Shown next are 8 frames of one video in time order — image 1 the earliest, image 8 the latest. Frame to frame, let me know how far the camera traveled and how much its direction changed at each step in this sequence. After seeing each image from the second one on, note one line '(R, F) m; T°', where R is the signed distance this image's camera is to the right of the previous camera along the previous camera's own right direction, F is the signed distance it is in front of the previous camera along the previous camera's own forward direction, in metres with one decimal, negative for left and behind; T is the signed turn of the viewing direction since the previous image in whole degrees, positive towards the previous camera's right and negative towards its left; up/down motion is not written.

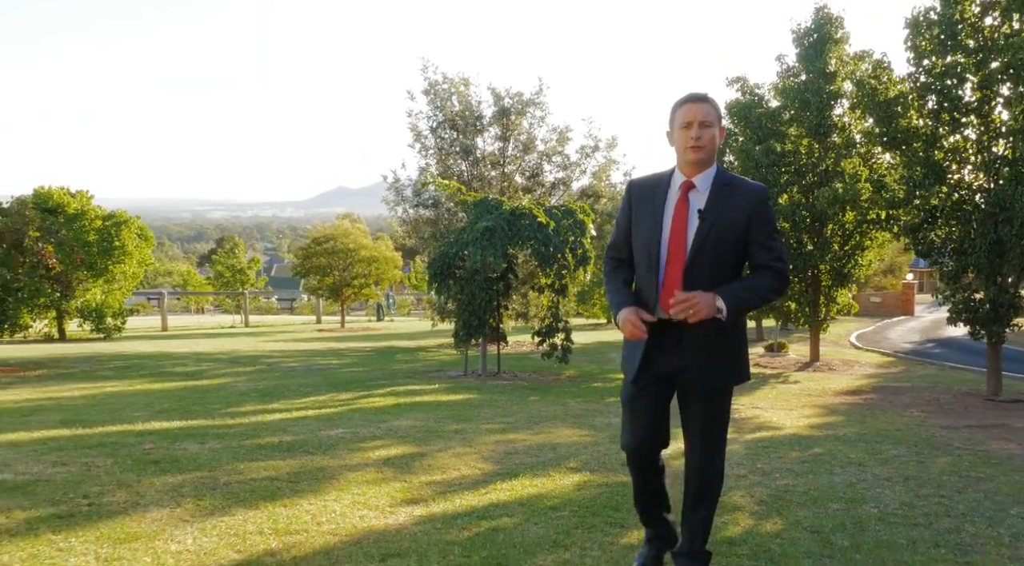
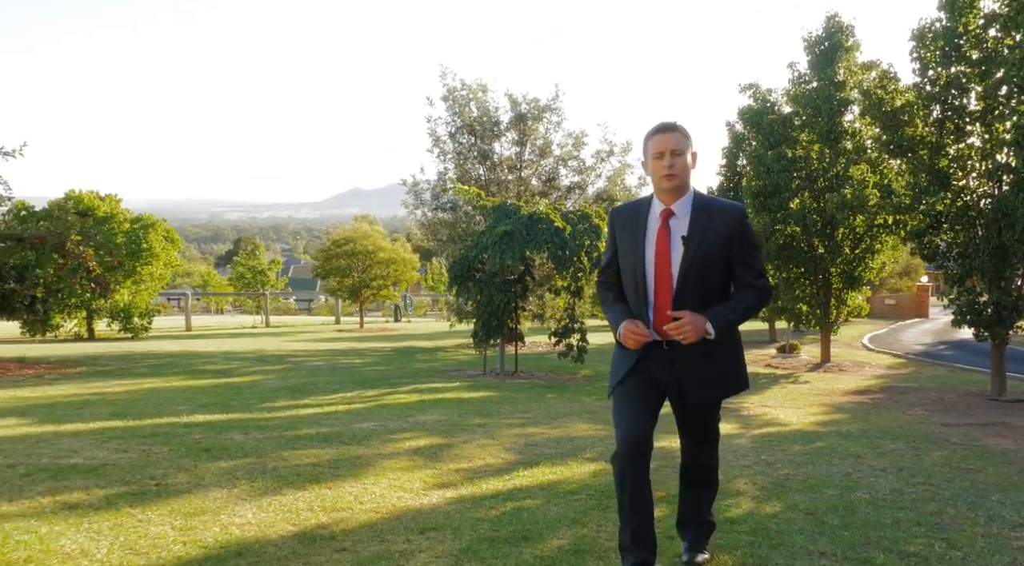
(0.0, -0.5) m; -1°
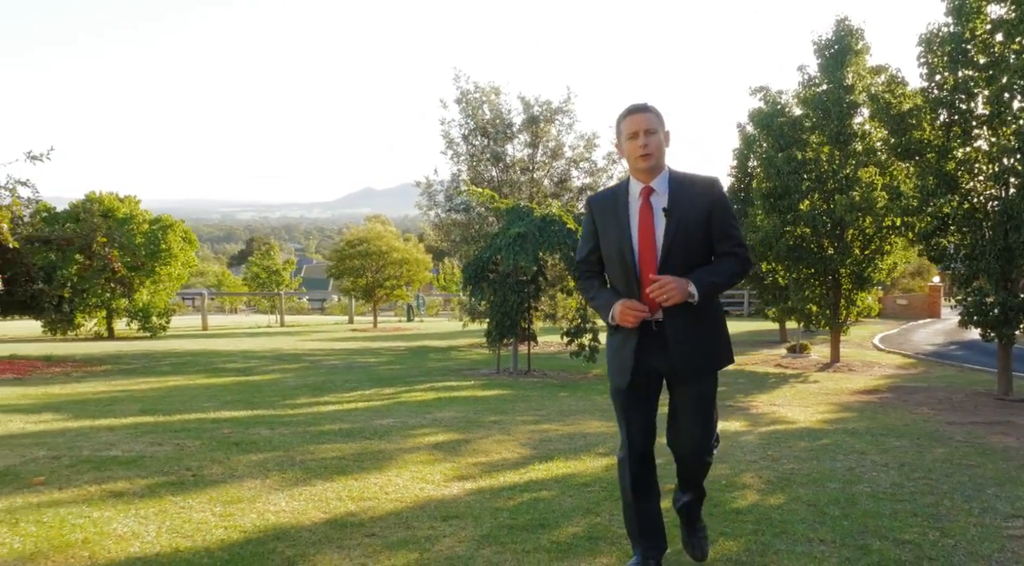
(0.0, -0.3) m; -1°
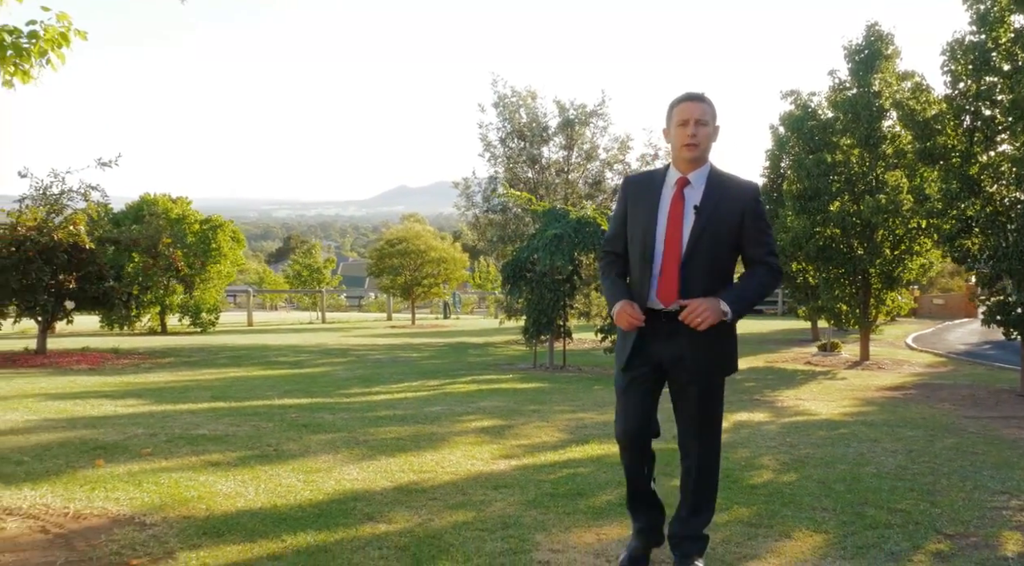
(-0.1, -0.7) m; -2°
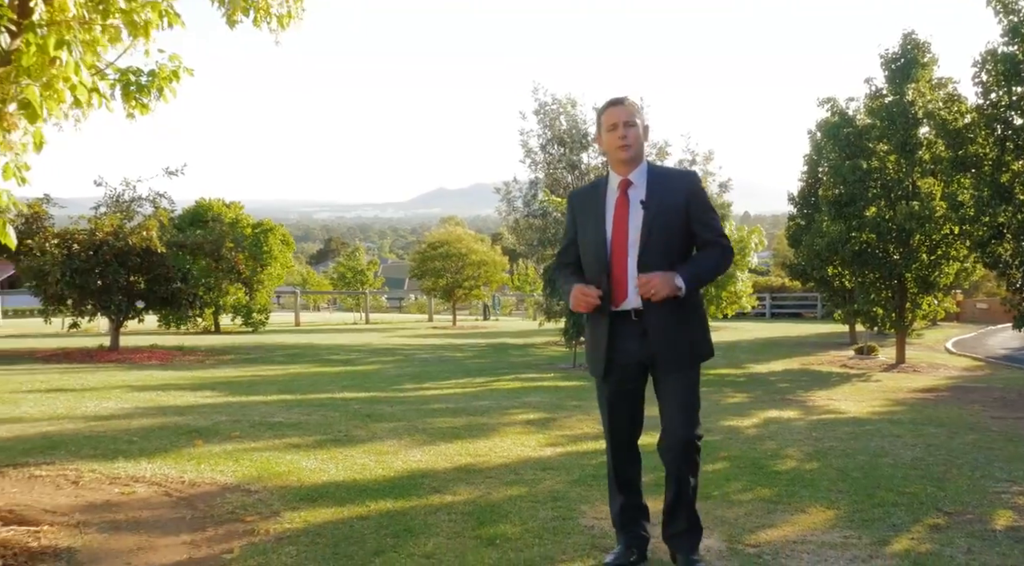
(-0.1, -0.7) m; -2°
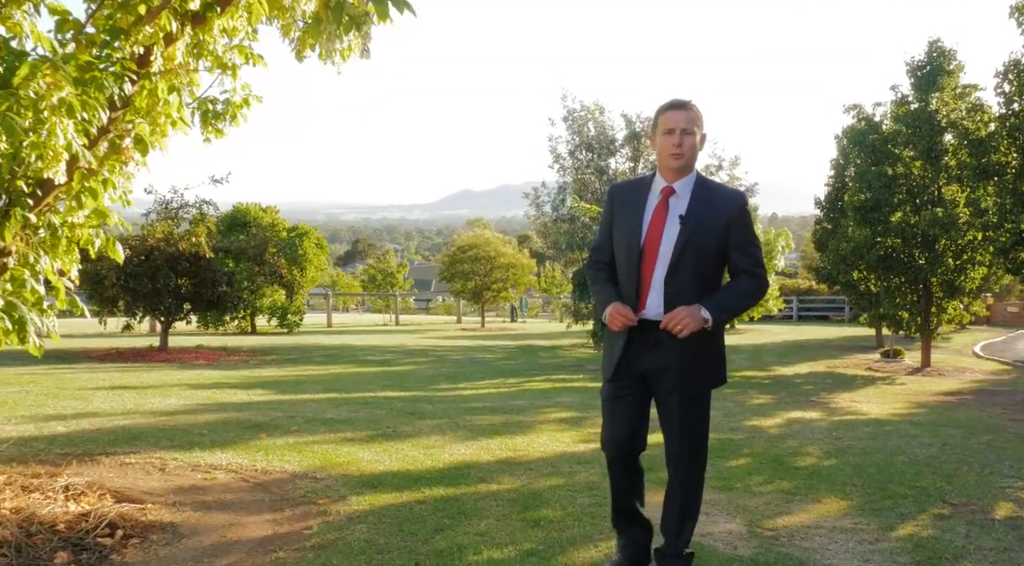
(-0.1, -0.5) m; -2°
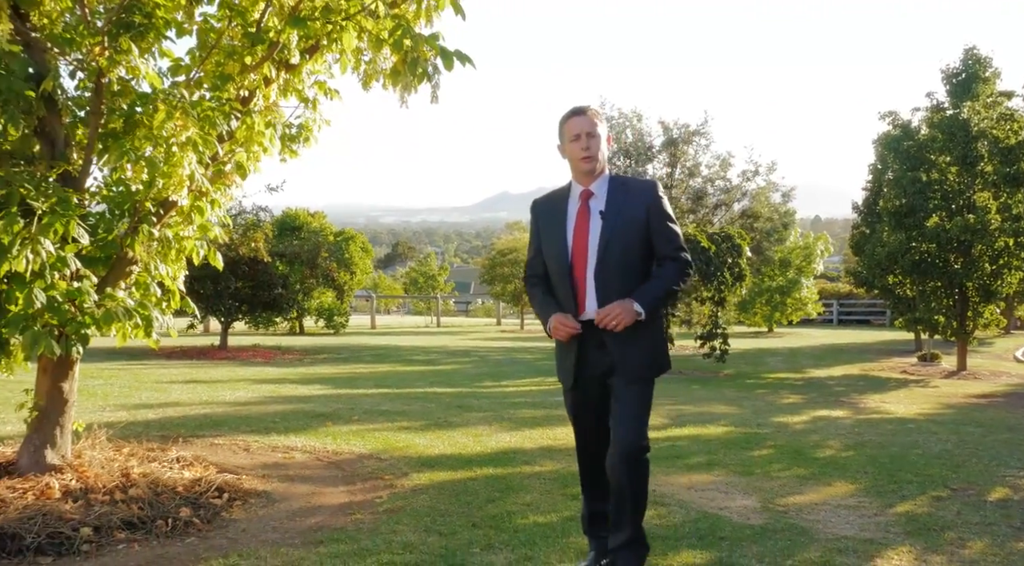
(0.0, -0.7) m; -2°
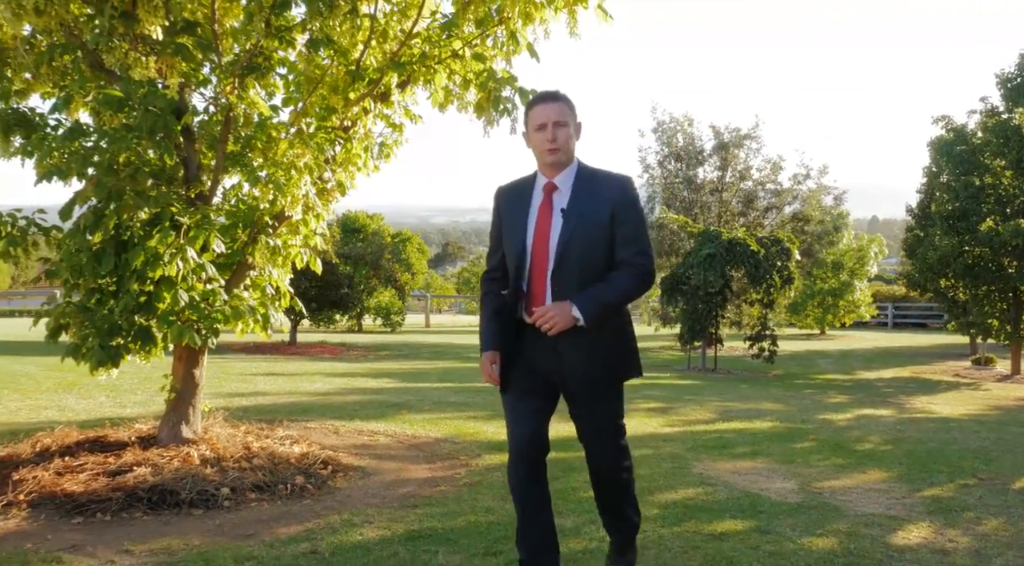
(-0.1, -0.7) m; -3°
